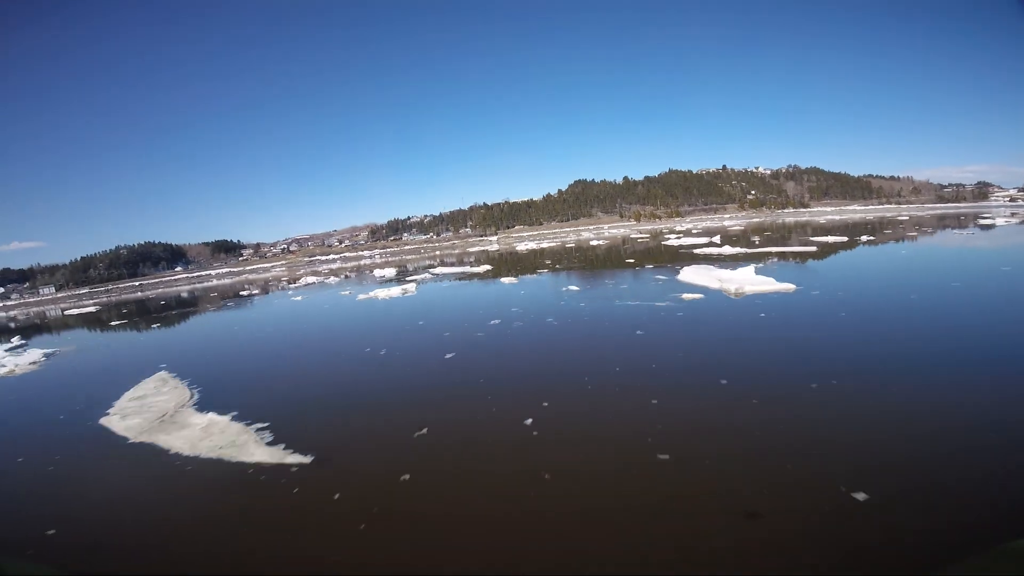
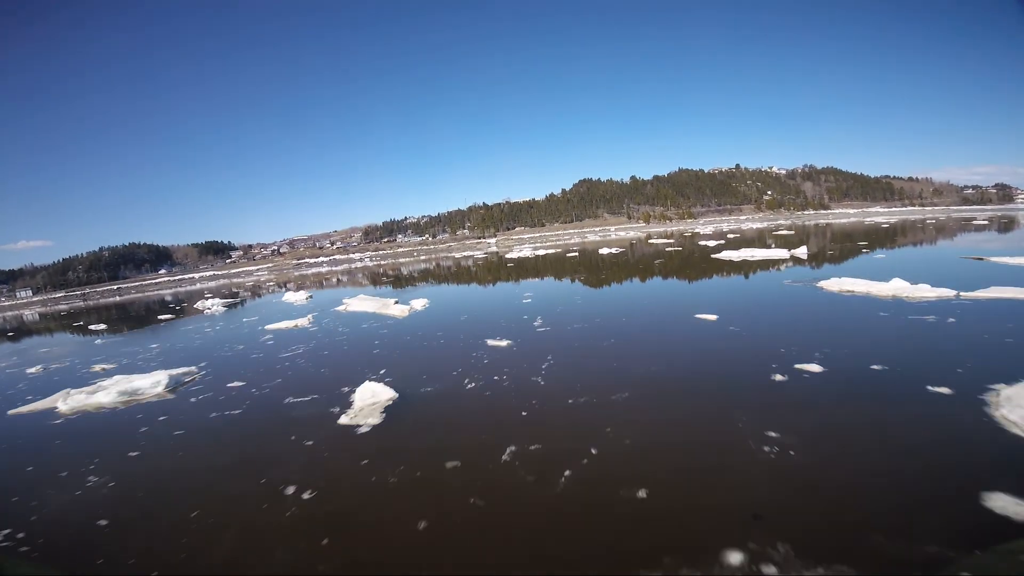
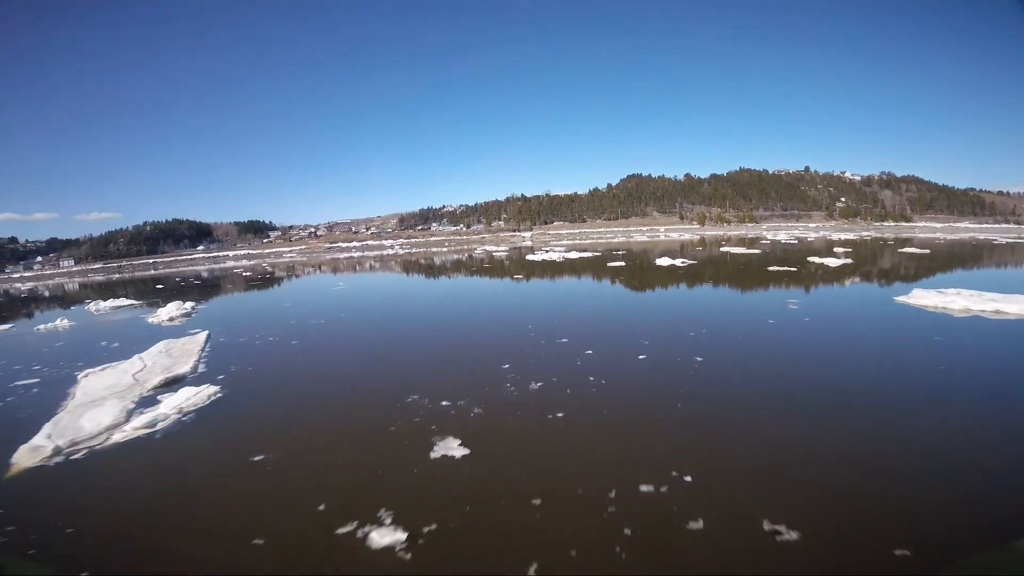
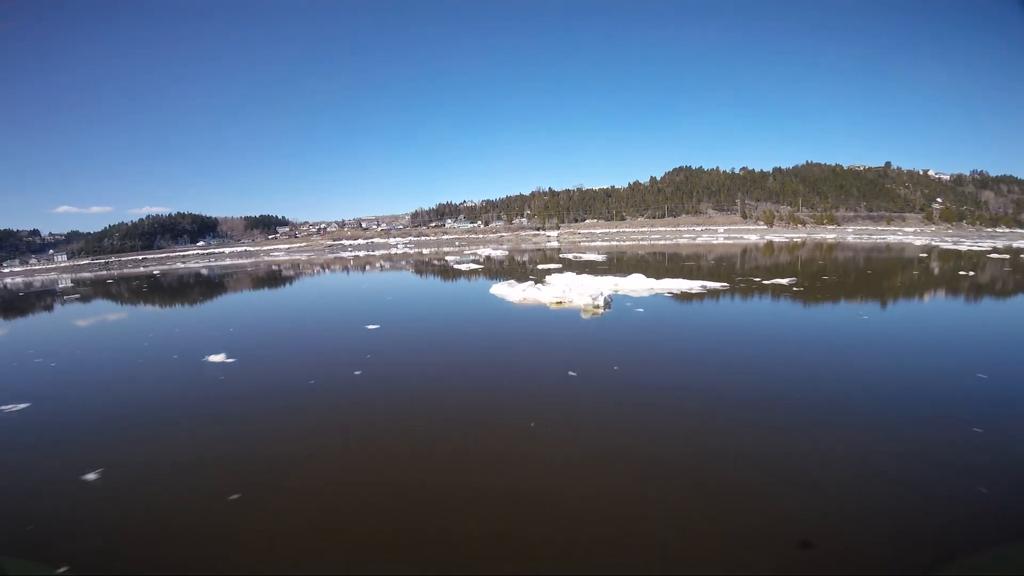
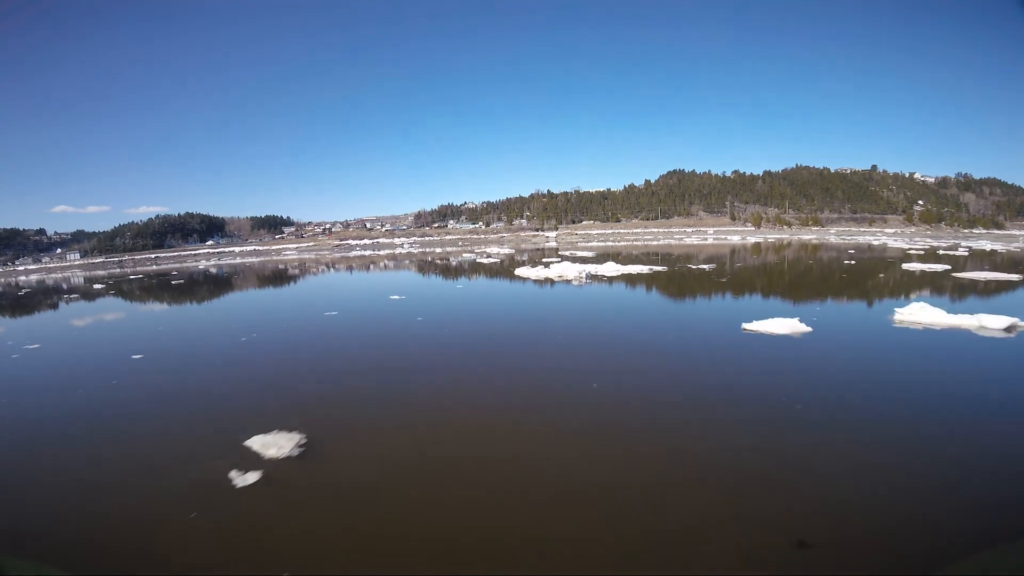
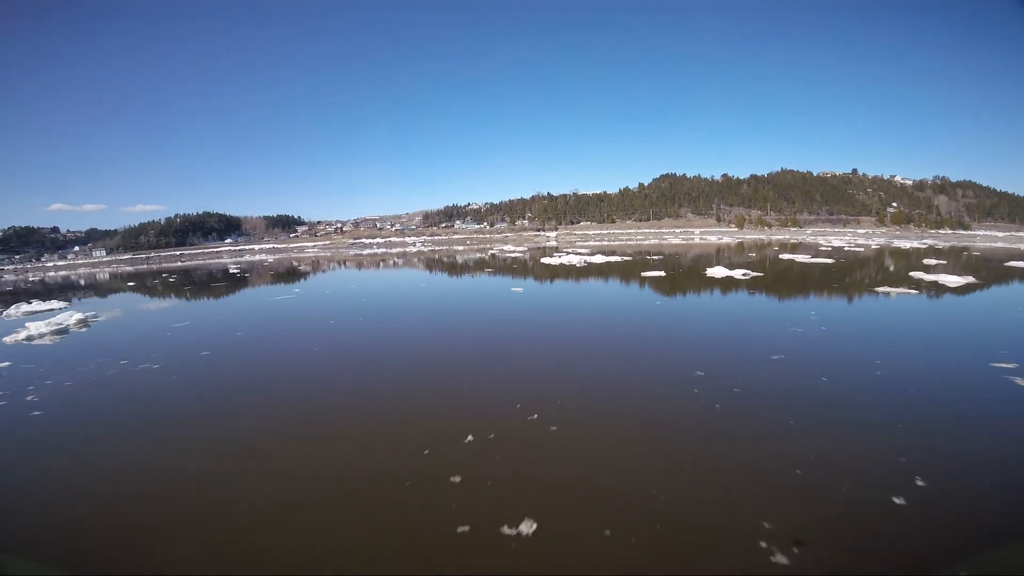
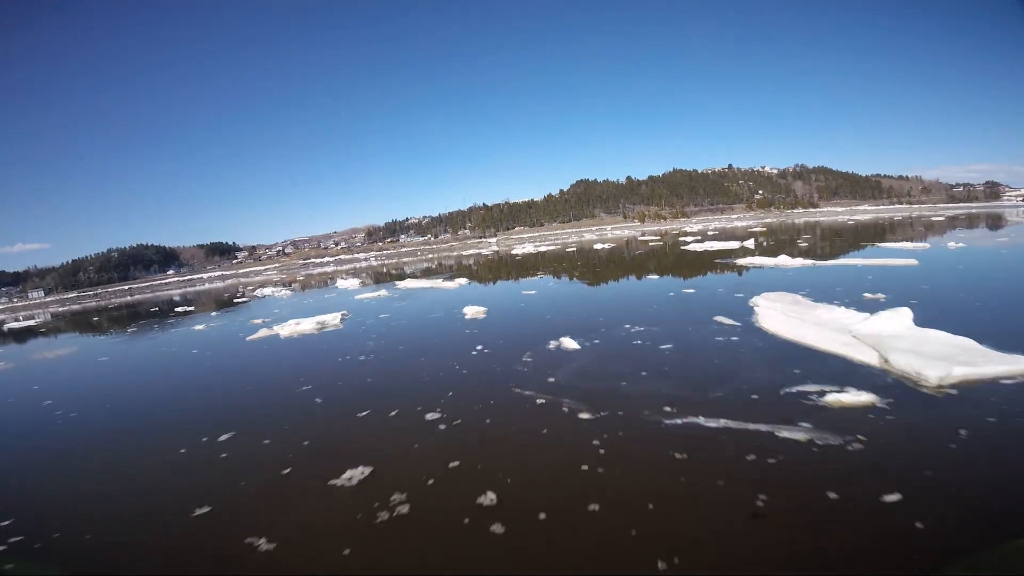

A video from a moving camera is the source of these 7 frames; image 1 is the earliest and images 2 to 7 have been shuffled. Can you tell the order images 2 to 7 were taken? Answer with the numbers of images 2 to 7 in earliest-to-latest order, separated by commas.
7, 2, 3, 6, 5, 4
